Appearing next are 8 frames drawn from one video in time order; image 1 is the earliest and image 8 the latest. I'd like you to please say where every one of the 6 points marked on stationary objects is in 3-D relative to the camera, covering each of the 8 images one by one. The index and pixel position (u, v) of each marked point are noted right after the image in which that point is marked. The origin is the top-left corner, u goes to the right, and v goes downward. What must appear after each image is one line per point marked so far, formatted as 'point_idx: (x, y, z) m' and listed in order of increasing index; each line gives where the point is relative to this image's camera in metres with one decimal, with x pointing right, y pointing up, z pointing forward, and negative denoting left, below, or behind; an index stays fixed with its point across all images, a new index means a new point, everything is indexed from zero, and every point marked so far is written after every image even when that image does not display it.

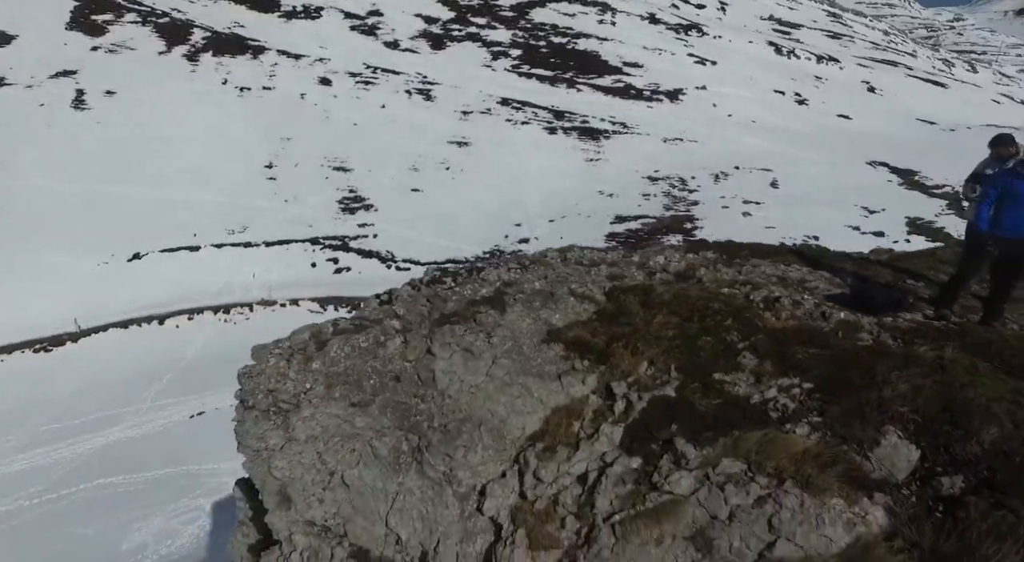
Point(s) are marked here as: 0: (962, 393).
0: (+4.3, -1.1, +5.1) m
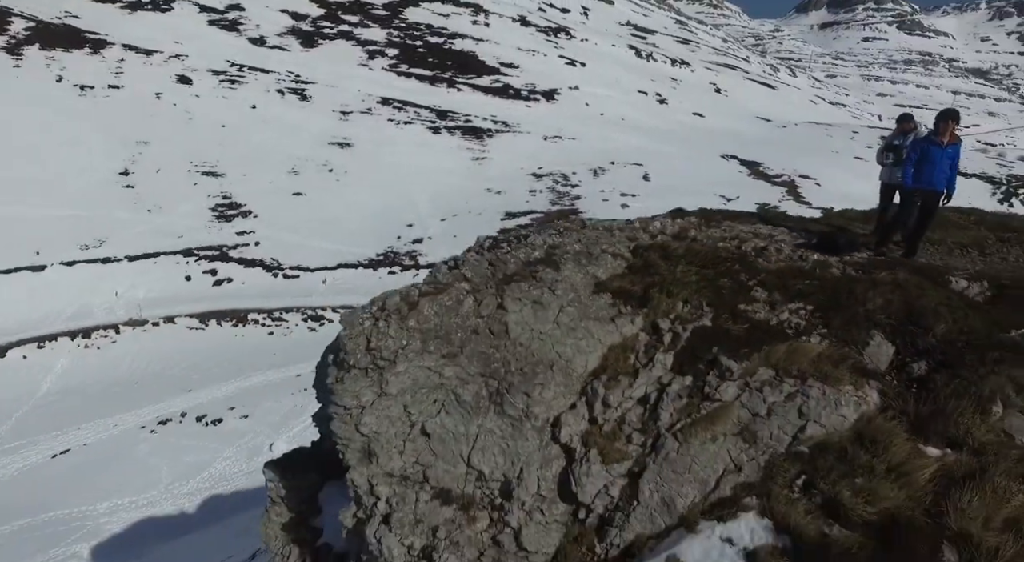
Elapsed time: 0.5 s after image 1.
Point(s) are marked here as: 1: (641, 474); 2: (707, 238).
0: (+5.2, -0.3, +7.0) m
1: (+1.5, -2.3, +6.8) m
2: (+3.1, +0.8, +8.7) m
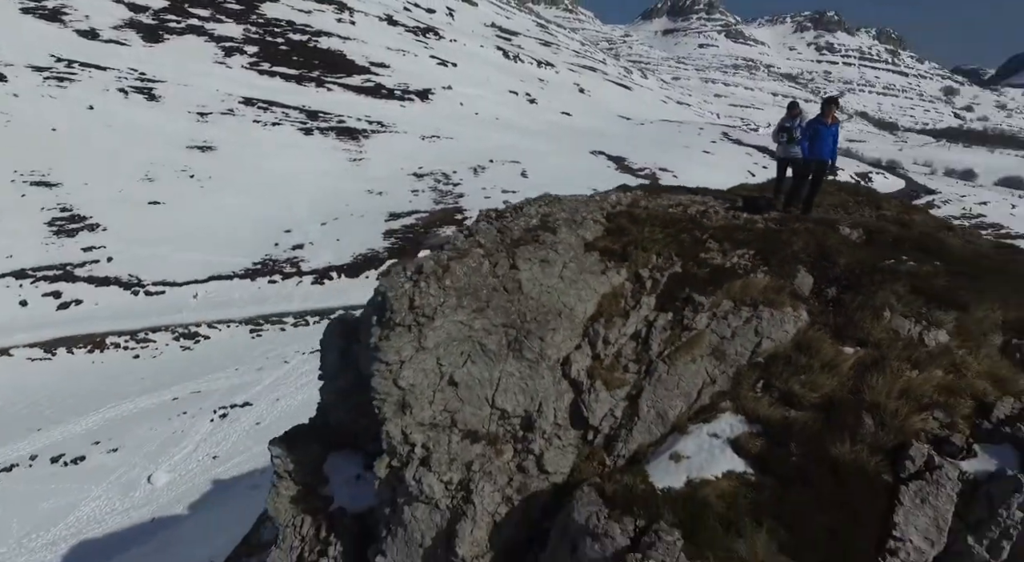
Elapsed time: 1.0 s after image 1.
0: (+5.3, +0.6, +9.2) m
1: (+1.9, -1.7, +8.3) m
2: (+2.8, +1.5, +10.4) m
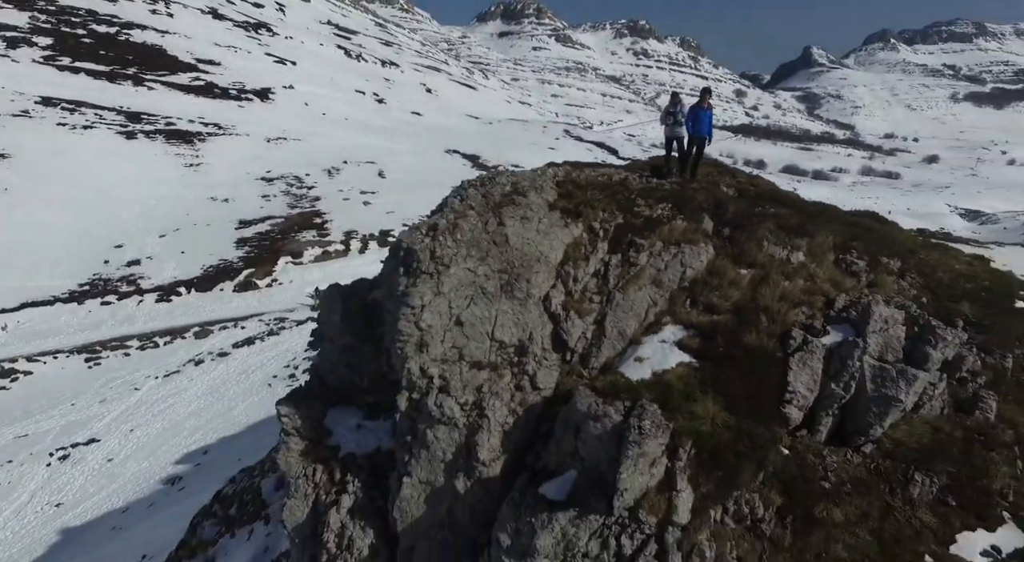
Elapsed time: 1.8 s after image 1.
0: (+4.6, +1.8, +12.4) m
1: (+1.7, -0.7, +10.6) m
2: (+1.8, +2.5, +12.9) m
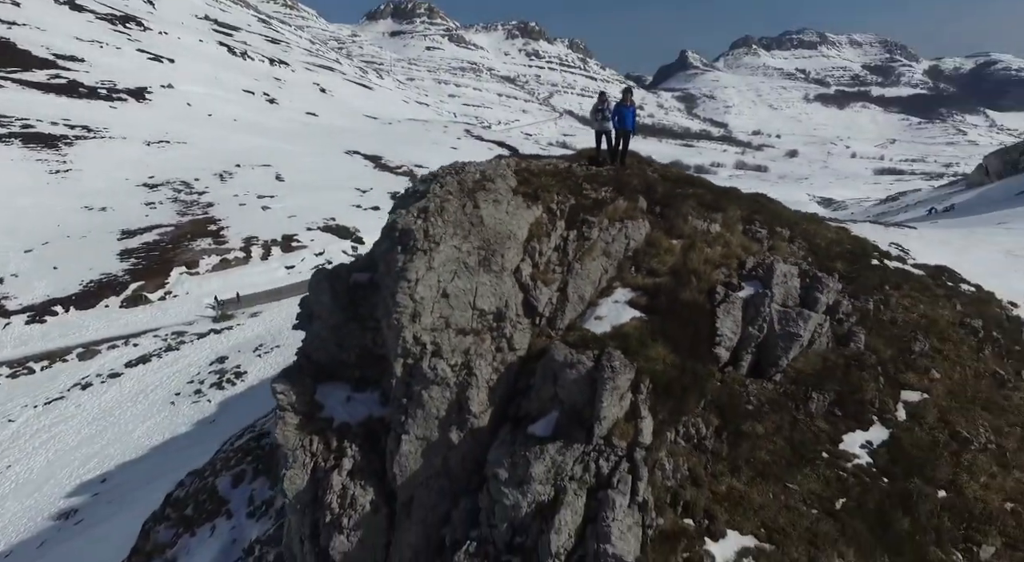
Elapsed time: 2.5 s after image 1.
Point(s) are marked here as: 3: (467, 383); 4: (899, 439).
0: (+3.6, +2.6, +14.5) m
1: (+1.2, -0.1, +12.4) m
2: (+0.7, +3.1, +14.6) m
3: (-0.9, -2.0, +11.2) m
4: (+8.3, -3.4, +12.1) m
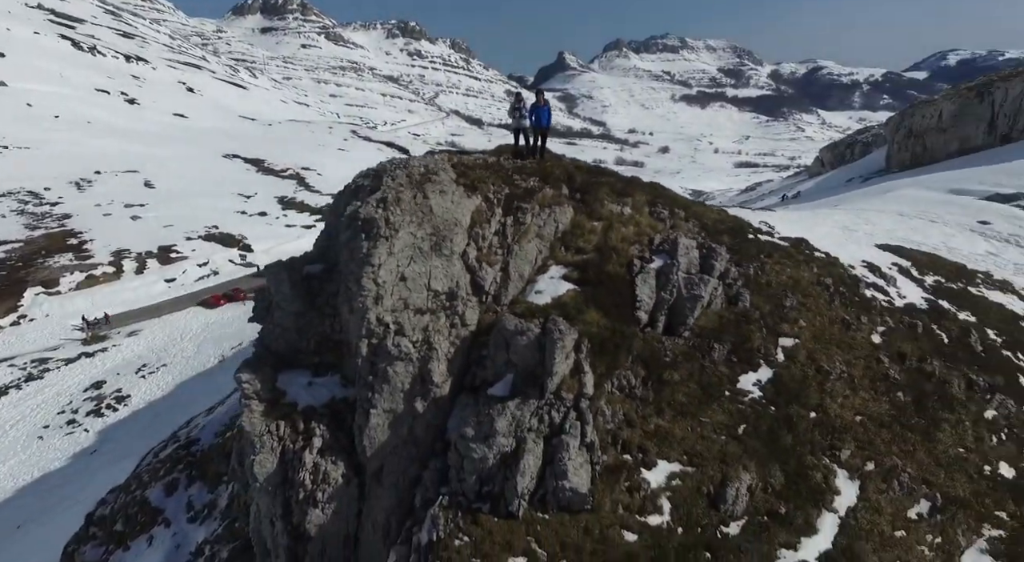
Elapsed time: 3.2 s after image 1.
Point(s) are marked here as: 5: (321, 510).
0: (+1.7, +3.2, +16.4) m
1: (-0.1, +0.4, +13.8) m
2: (-1.2, +3.5, +16.0) m
3: (-1.8, -1.7, +12.4) m
4: (+7.1, -2.5, +14.9) m
5: (-4.1, -4.9, +11.9) m
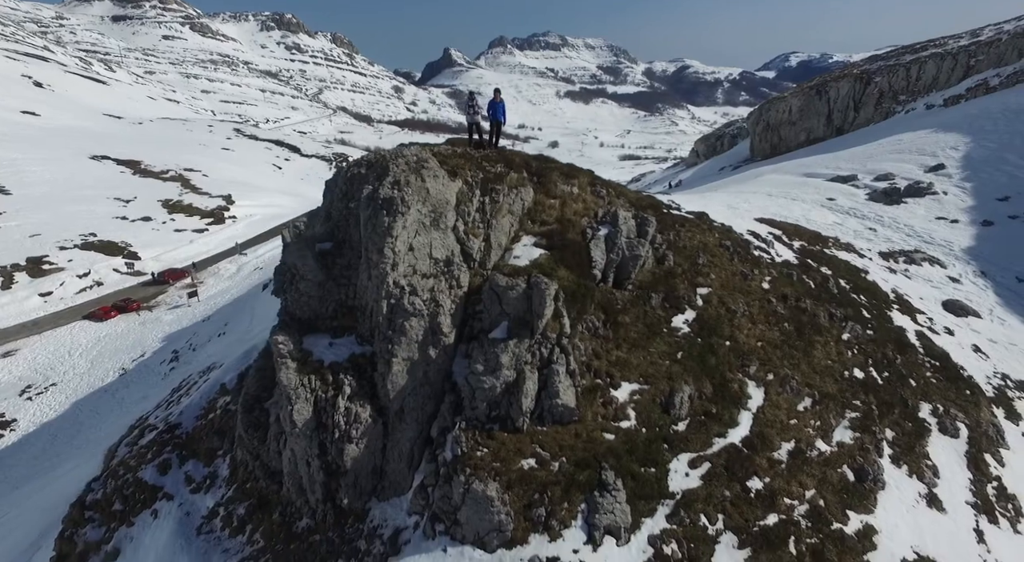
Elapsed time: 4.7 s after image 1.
0: (+0.5, +4.2, +19.4) m
1: (-0.7, +1.3, +16.6) m
2: (-2.3, +4.4, +18.5) m
3: (-2.0, -0.8, +14.9) m
4: (+6.4, -1.1, +19.0) m
5: (-3.9, -4.1, +14.1) m
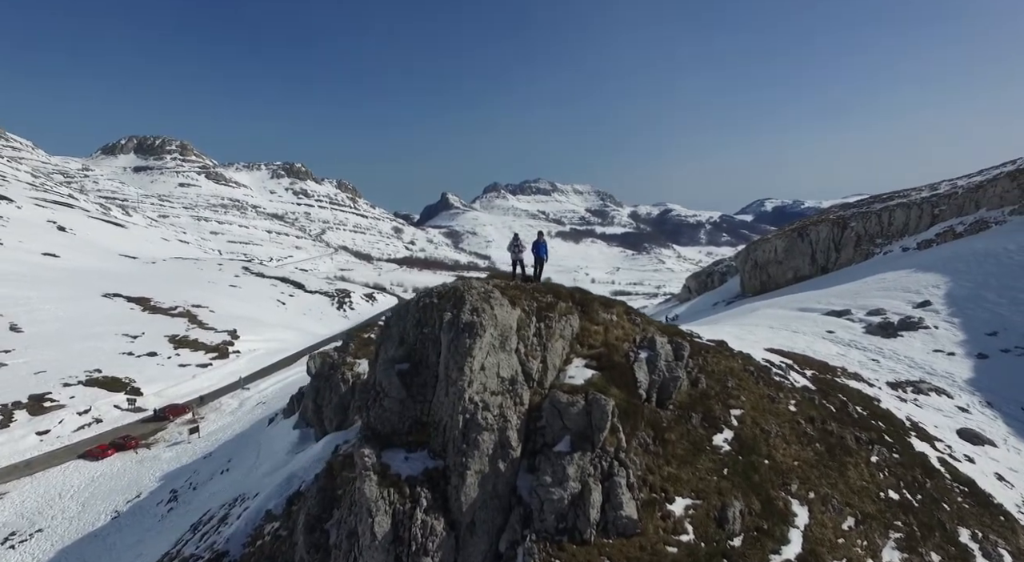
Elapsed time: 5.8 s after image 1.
0: (+2.2, -0.4, +21.8) m
1: (+1.1, -2.5, +18.4) m
2: (-0.5, +0.1, +20.9) m
3: (-0.2, -4.2, +16.1) m
4: (+8.1, -5.5, +20.1) m
5: (-2.1, -7.2, +14.6) m
